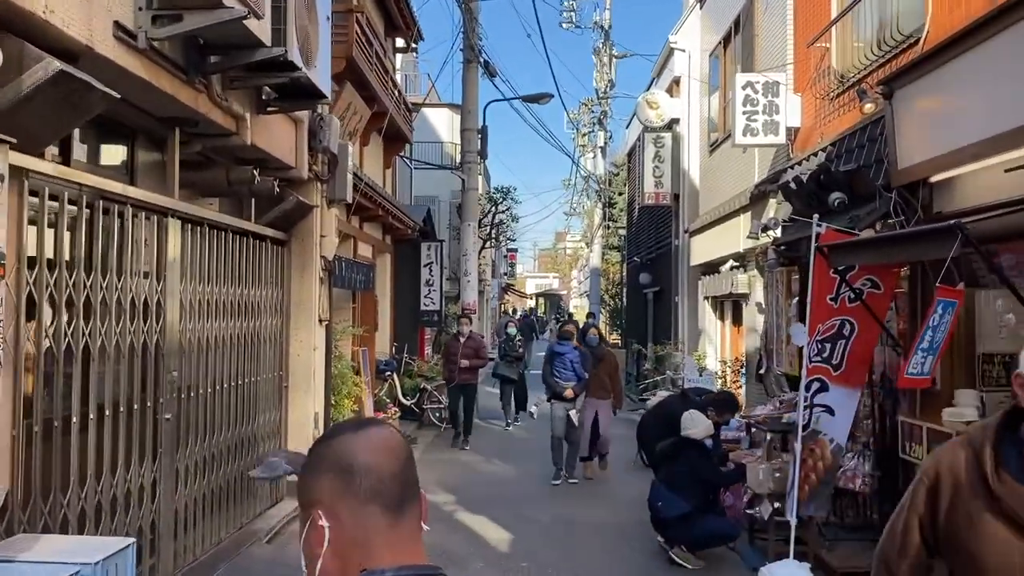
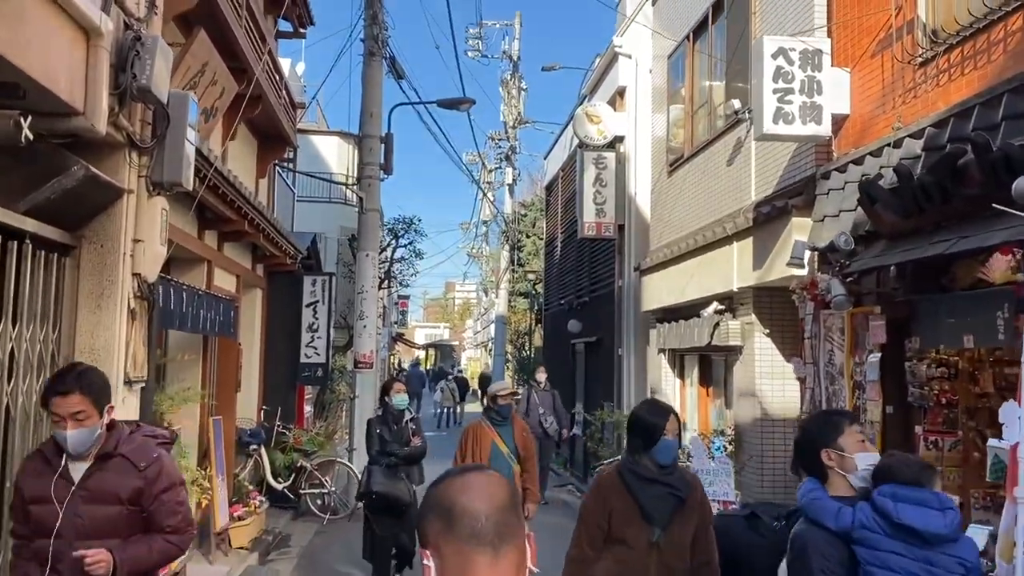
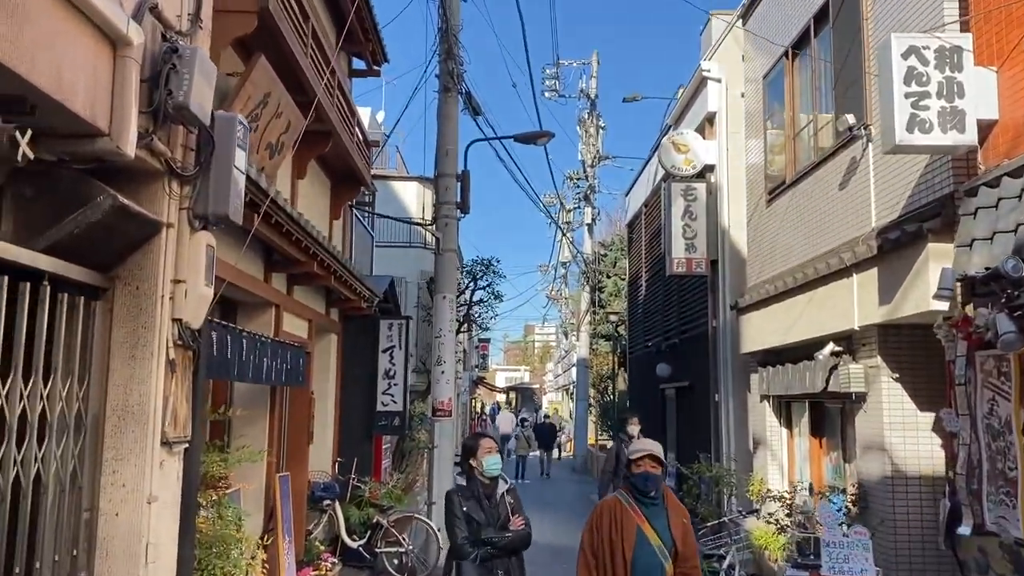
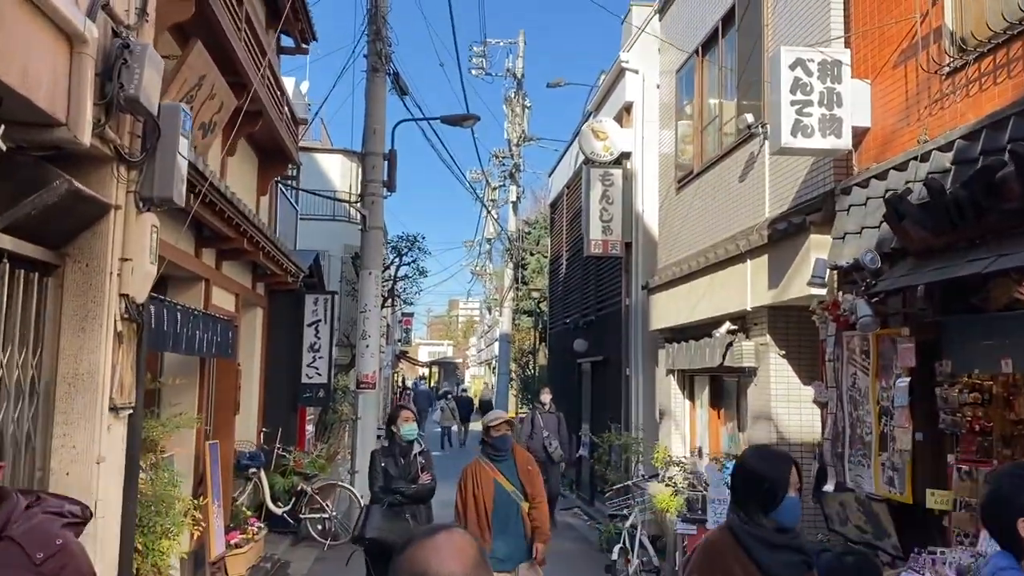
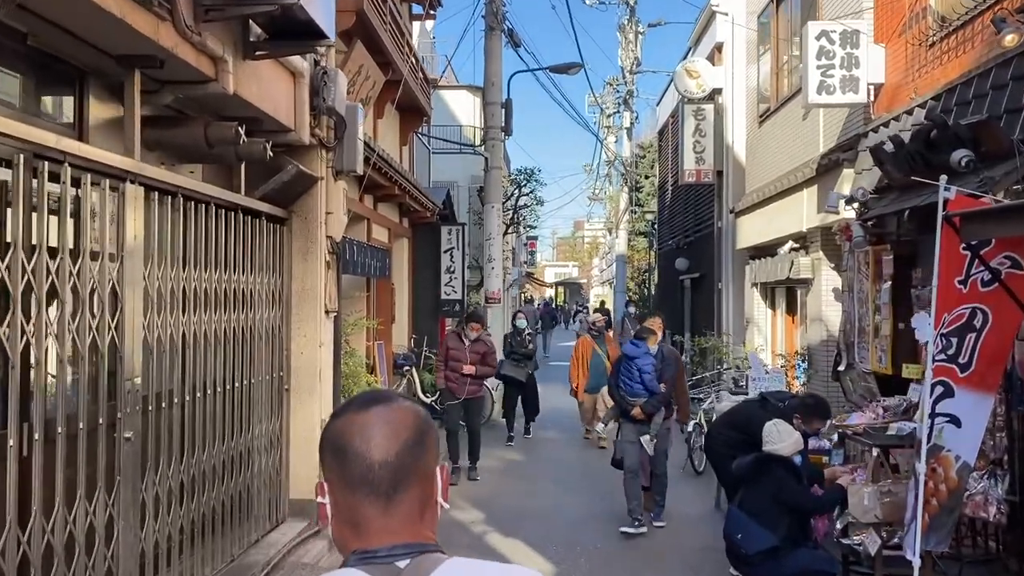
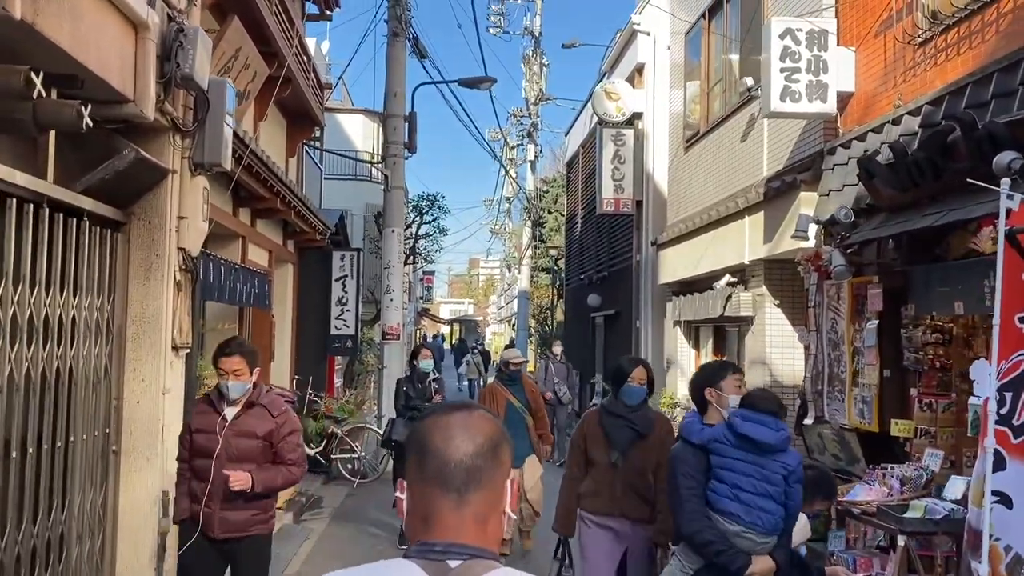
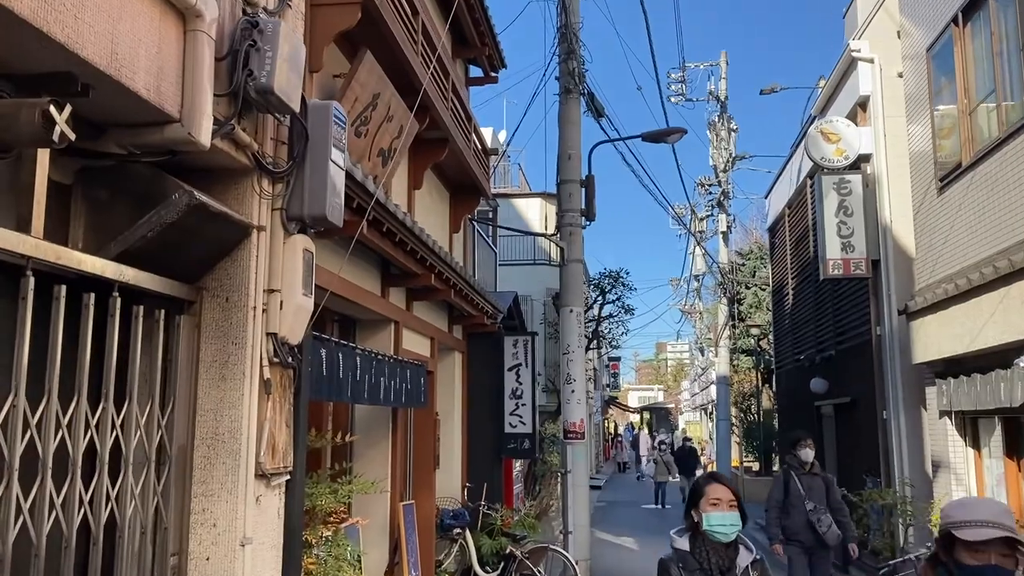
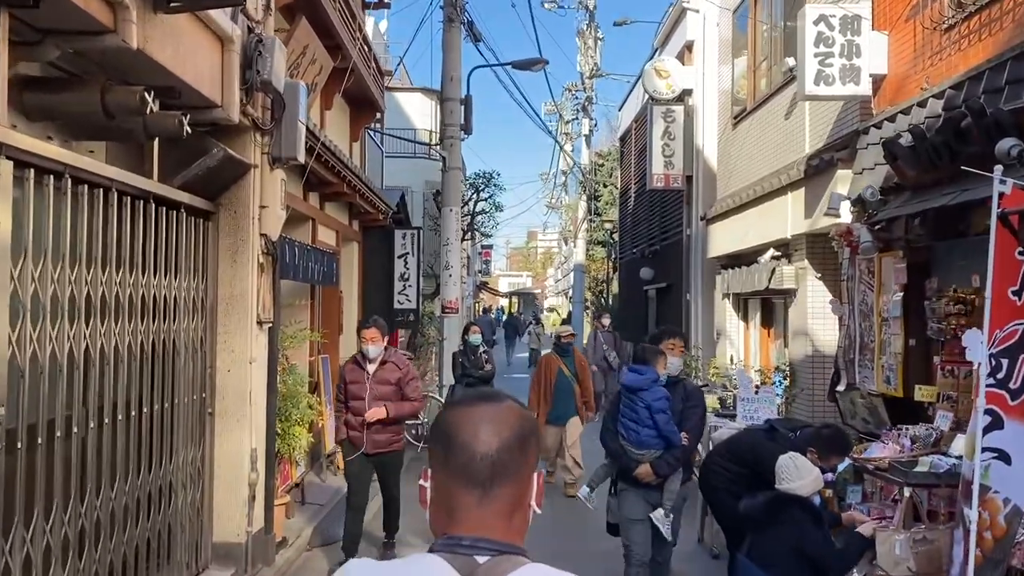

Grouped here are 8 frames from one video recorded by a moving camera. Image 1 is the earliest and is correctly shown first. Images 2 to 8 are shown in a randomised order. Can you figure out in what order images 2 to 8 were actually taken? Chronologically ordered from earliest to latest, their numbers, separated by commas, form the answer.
5, 8, 6, 2, 4, 3, 7
